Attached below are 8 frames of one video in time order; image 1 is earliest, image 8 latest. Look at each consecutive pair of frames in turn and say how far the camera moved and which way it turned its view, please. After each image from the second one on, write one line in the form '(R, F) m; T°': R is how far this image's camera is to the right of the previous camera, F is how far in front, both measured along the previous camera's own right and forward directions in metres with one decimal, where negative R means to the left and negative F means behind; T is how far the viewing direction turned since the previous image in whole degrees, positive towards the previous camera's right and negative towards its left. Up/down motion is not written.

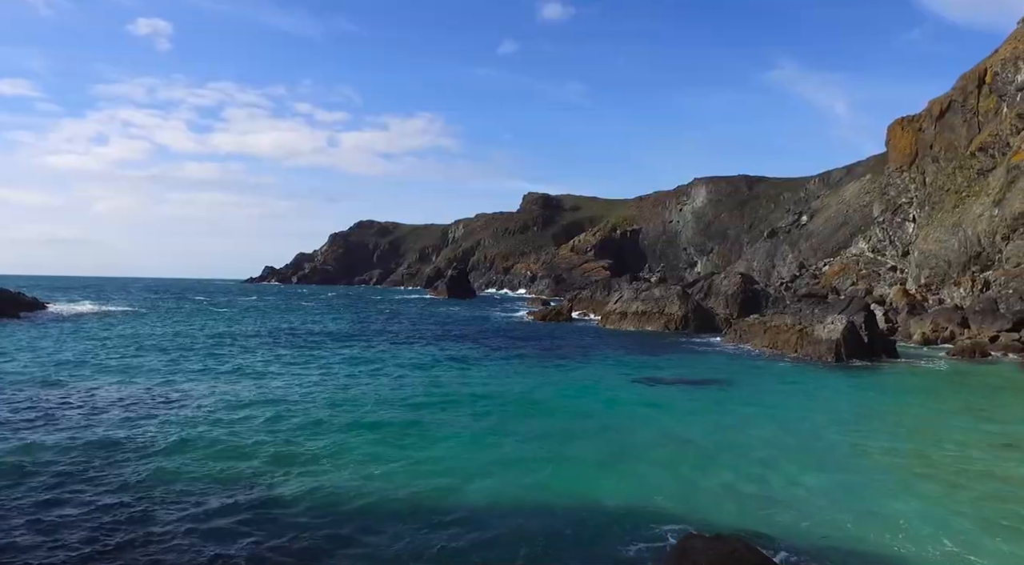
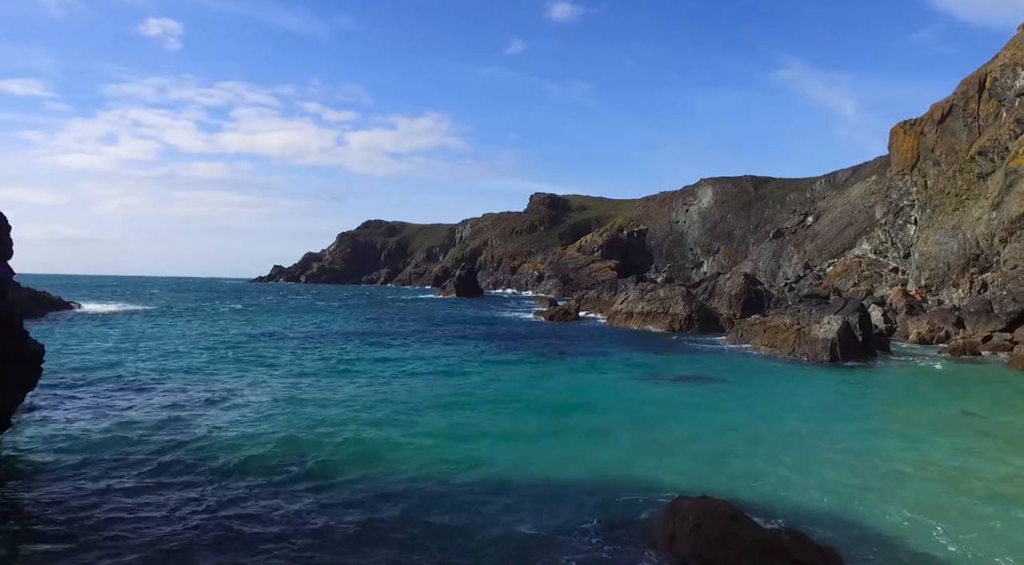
(-0.2, -1.8) m; 0°
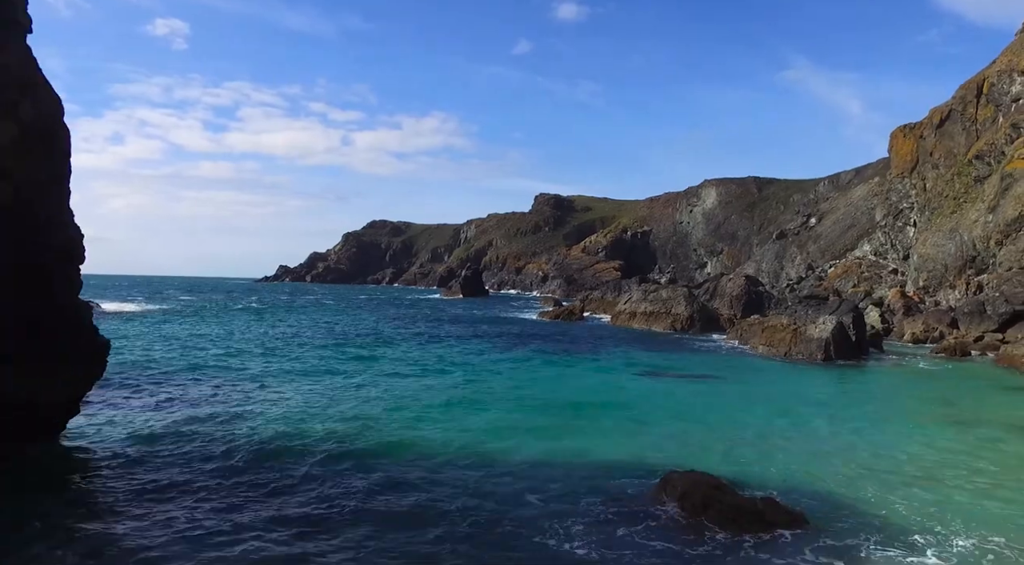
(-0.1, -1.6) m; 0°
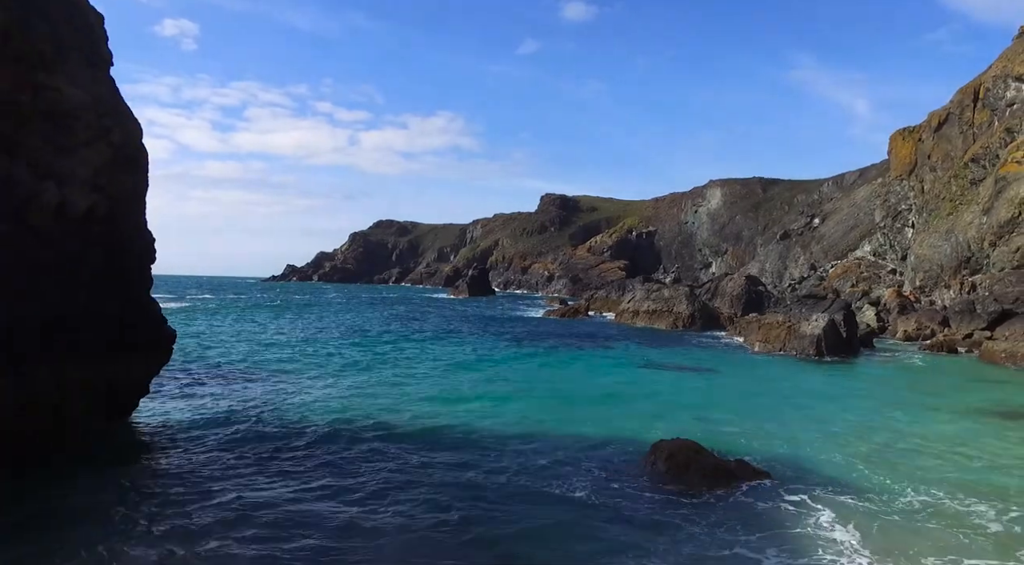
(-0.1, -2.2) m; 0°
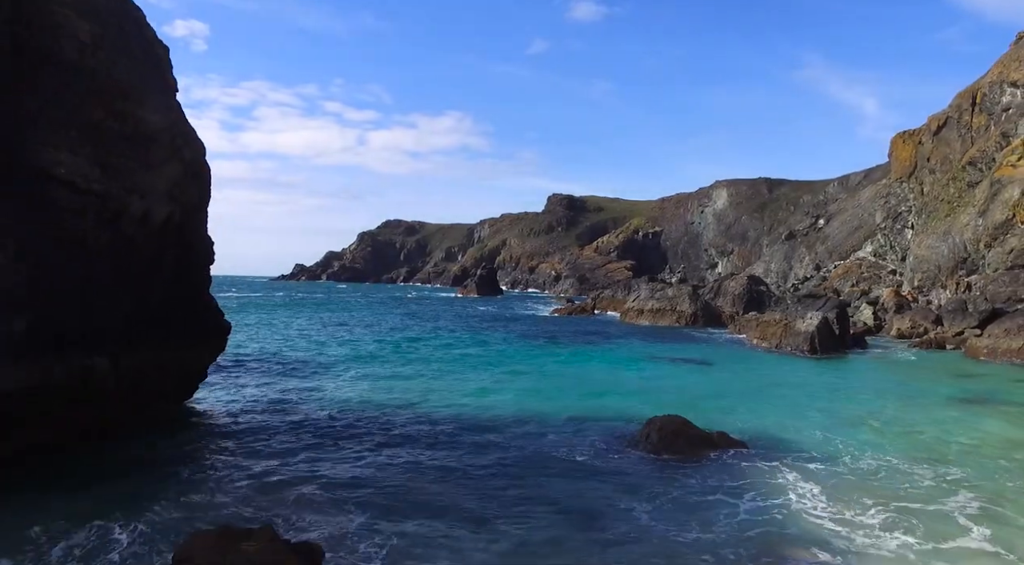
(-0.1, -2.3) m; -1°
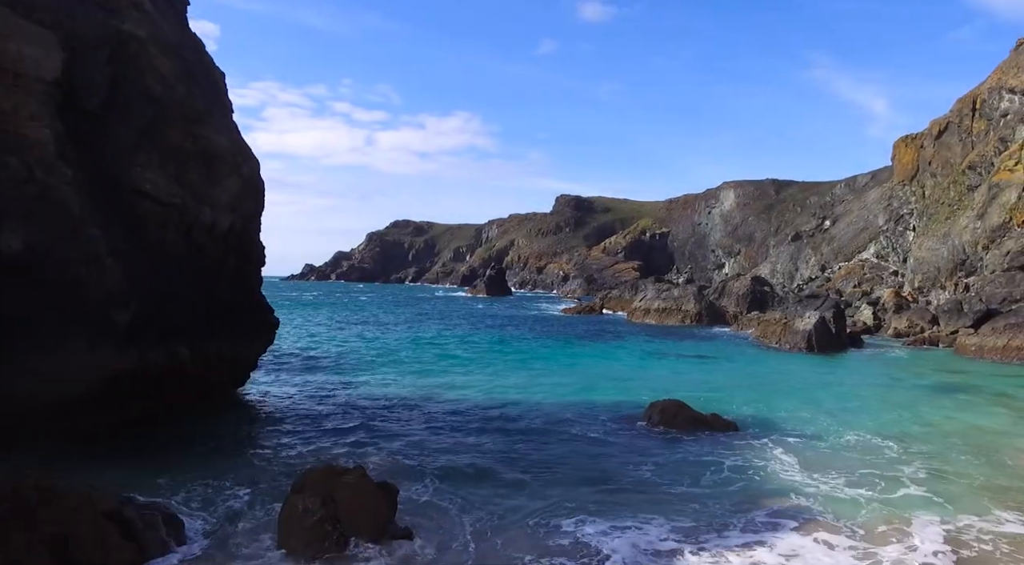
(-0.3, -2.3) m; -1°
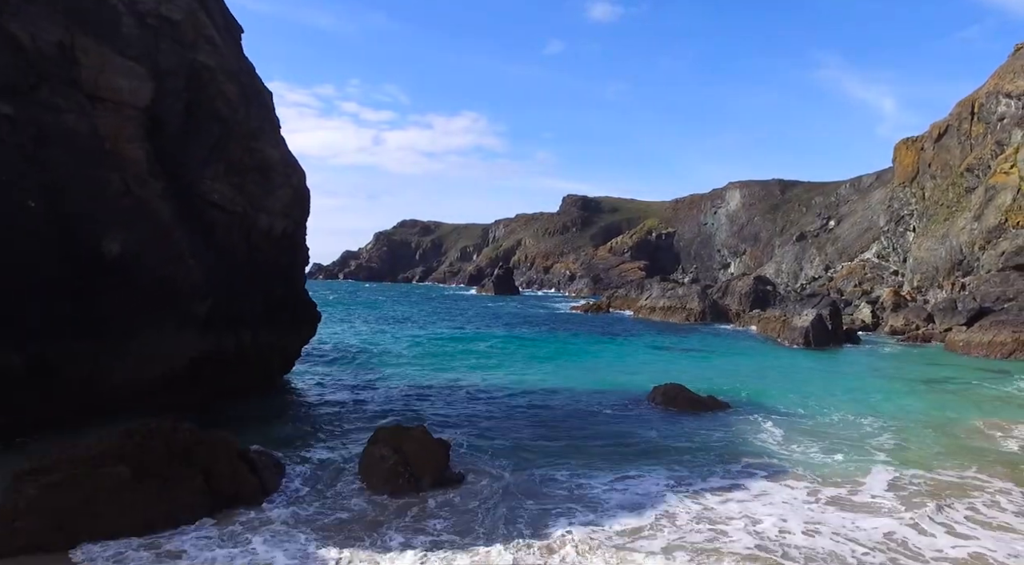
(-0.3, -2.4) m; 0°
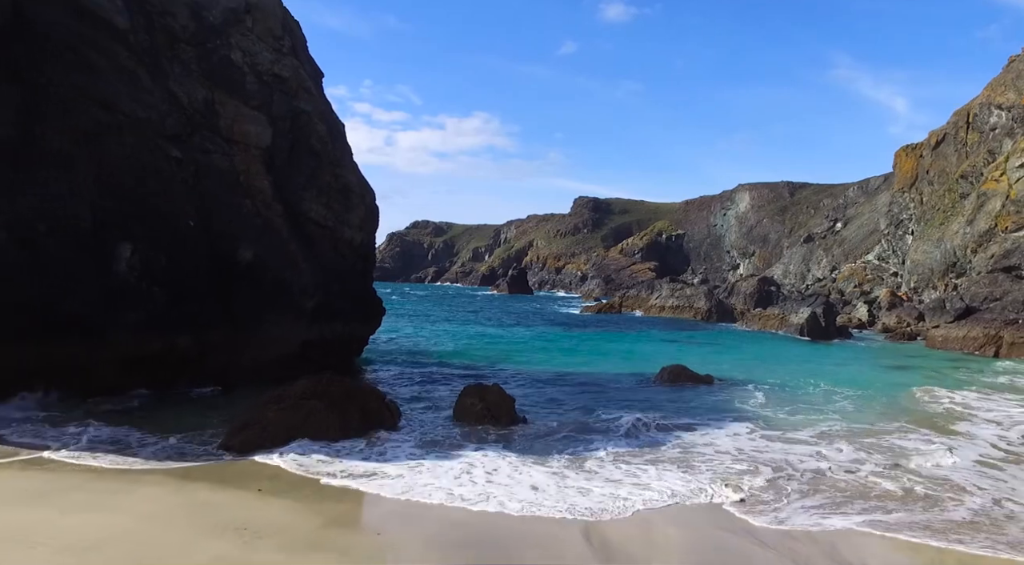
(-0.8, -4.9) m; -1°
